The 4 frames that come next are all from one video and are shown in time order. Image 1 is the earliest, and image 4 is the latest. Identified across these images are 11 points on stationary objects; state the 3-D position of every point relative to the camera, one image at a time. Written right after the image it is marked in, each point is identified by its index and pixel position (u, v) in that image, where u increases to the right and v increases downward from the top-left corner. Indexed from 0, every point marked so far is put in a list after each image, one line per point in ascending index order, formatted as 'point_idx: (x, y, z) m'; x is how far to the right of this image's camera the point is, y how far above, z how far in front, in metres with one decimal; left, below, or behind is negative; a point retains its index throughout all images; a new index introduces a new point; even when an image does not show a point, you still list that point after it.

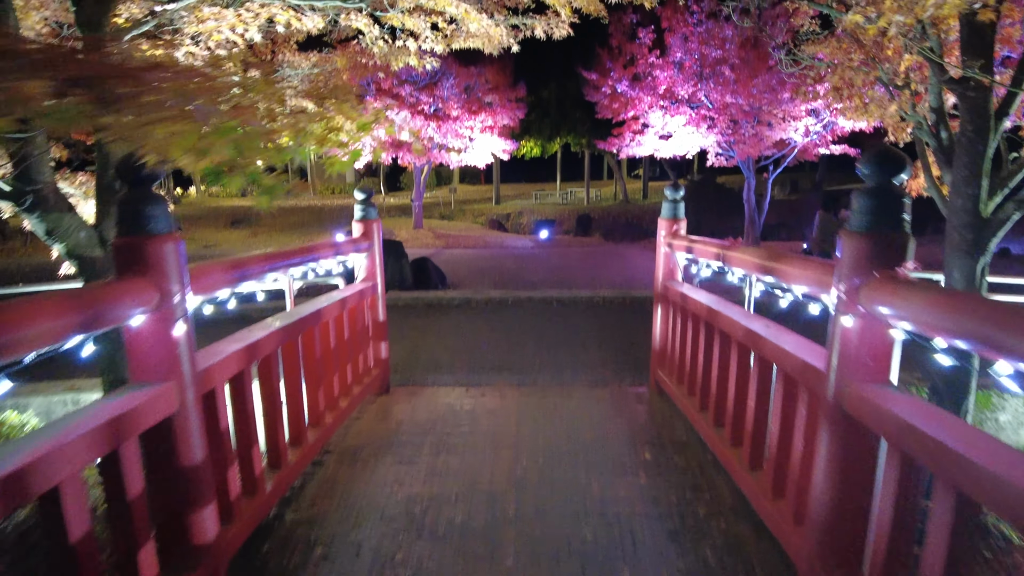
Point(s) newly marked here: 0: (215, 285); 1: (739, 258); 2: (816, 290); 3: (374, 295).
0: (-1.2, 0.0, +2.4) m
1: (+1.2, +0.2, +3.2) m
2: (+1.2, 0.0, +2.4) m
3: (-1.1, -0.1, +4.8) m
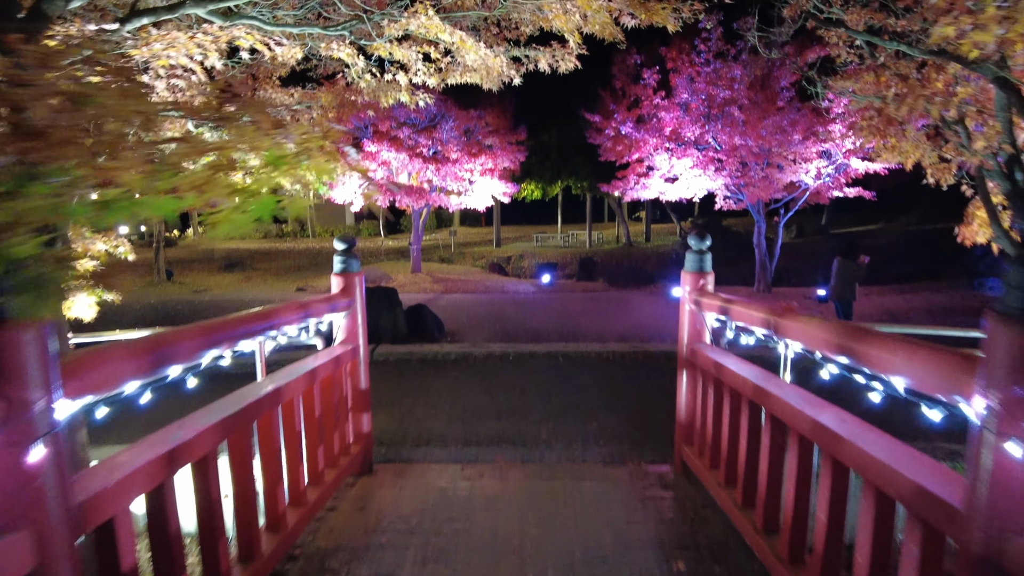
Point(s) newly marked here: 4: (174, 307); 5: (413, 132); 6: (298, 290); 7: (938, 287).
0: (-1.2, -0.3, +1.8) m
1: (+1.2, -0.2, +2.6) m
2: (+1.2, -0.3, +1.8) m
3: (-1.1, -0.5, +4.1) m
4: (-8.1, -0.5, +14.6) m
5: (-2.3, +3.6, +14.3) m
6: (-5.6, -0.1, +16.0) m
7: (+10.3, 0.0, +14.7) m
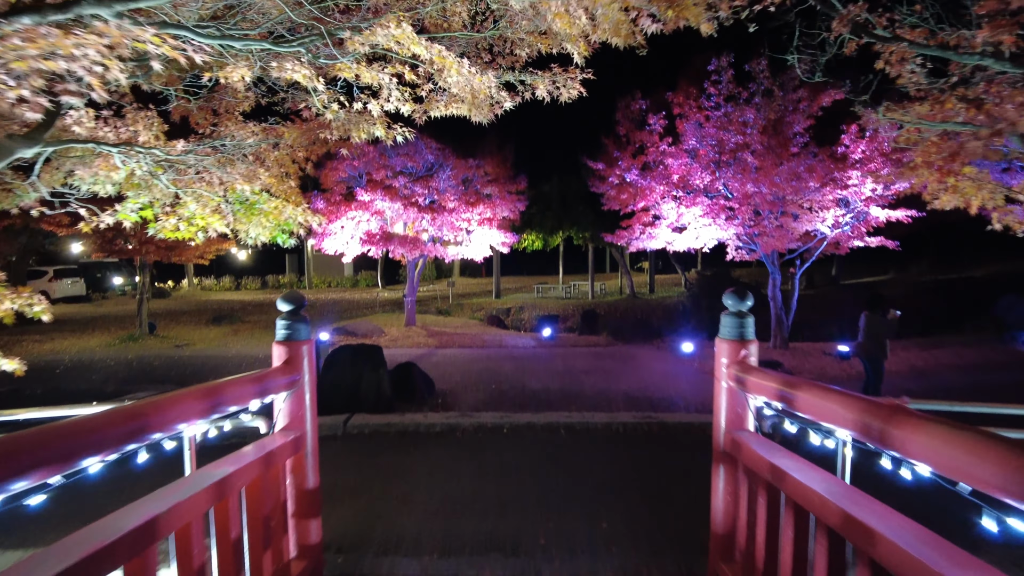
0: (-1.2, -0.5, +0.9) m
1: (+1.2, -0.4, +1.8) m
2: (+1.1, -0.5, +0.9) m
3: (-1.1, -0.9, +3.2) m
4: (-8.1, -1.7, +13.7) m
5: (-2.3, +2.4, +13.7) m
6: (-5.6, -1.4, +15.1) m
7: (+10.3, -1.2, +13.7) m
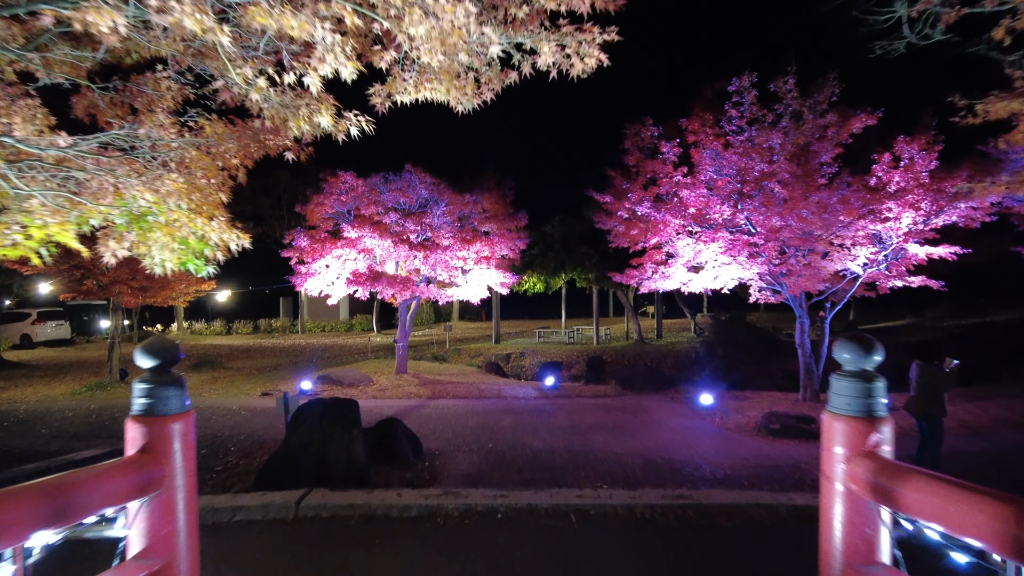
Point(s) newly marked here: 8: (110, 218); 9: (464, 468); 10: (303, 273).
0: (-1.3, -0.4, -0.3) m
1: (+1.1, -0.5, +0.6) m
2: (+1.1, -0.5, -0.3) m
3: (-1.2, -1.0, +2.0) m
4: (-8.1, -2.6, +12.4) m
5: (-2.3, +1.5, +12.7) m
6: (-5.7, -2.4, +13.8) m
7: (+10.3, -2.2, +12.4) m
8: (-2.1, +0.4, +3.3) m
9: (-0.6, -2.4, +8.1) m
10: (-4.4, +0.3, +12.9) m
